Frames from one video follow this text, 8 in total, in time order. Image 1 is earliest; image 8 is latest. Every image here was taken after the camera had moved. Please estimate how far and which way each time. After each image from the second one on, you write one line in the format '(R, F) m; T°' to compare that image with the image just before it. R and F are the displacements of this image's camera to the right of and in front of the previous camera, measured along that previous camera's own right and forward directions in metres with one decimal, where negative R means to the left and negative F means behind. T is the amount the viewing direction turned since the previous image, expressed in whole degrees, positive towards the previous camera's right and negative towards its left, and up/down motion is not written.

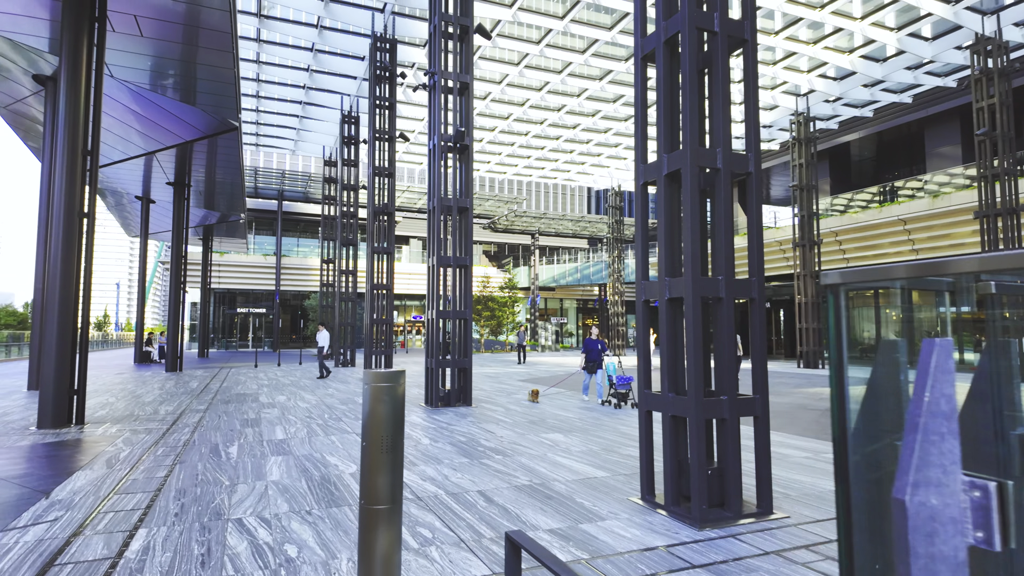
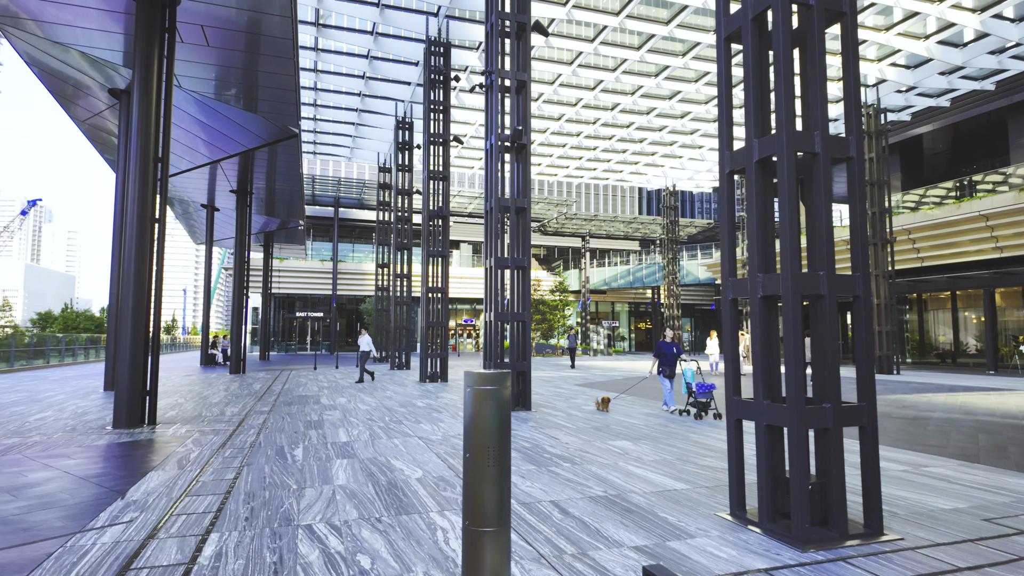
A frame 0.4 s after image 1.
(-0.2, +0.2) m; -5°
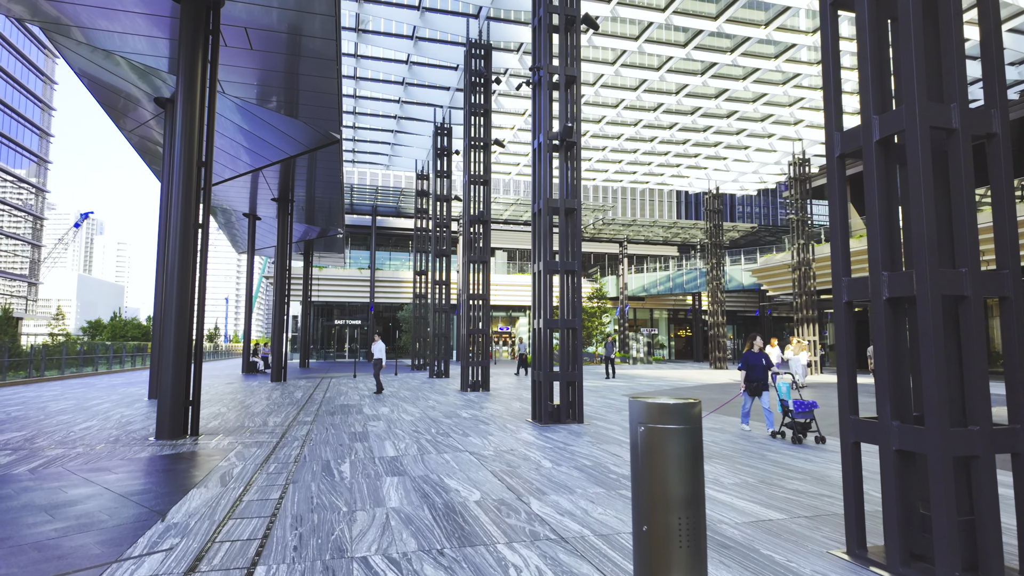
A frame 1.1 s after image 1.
(-0.3, +0.5) m; -3°
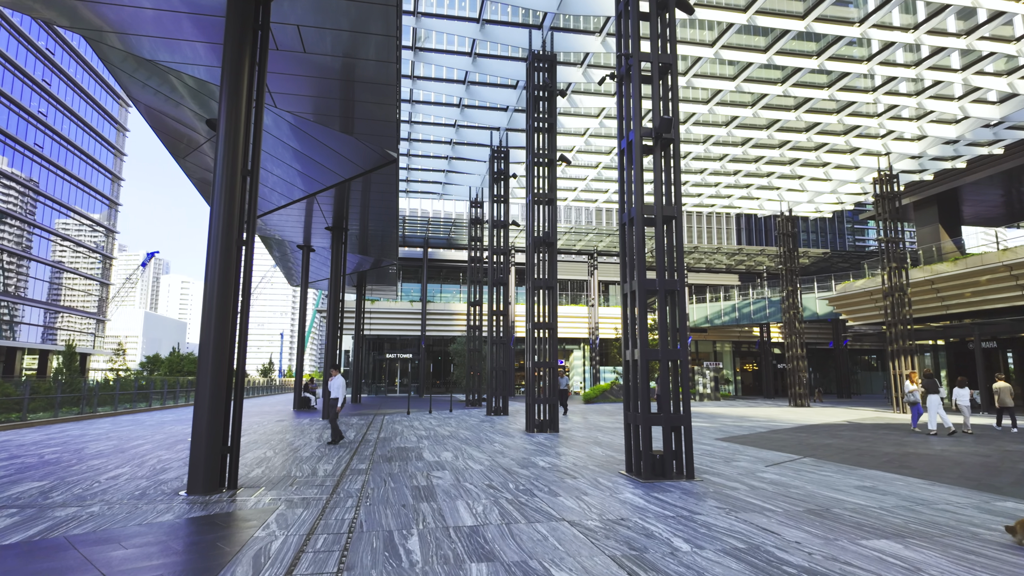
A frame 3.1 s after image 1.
(-0.6, +1.5) m; -5°
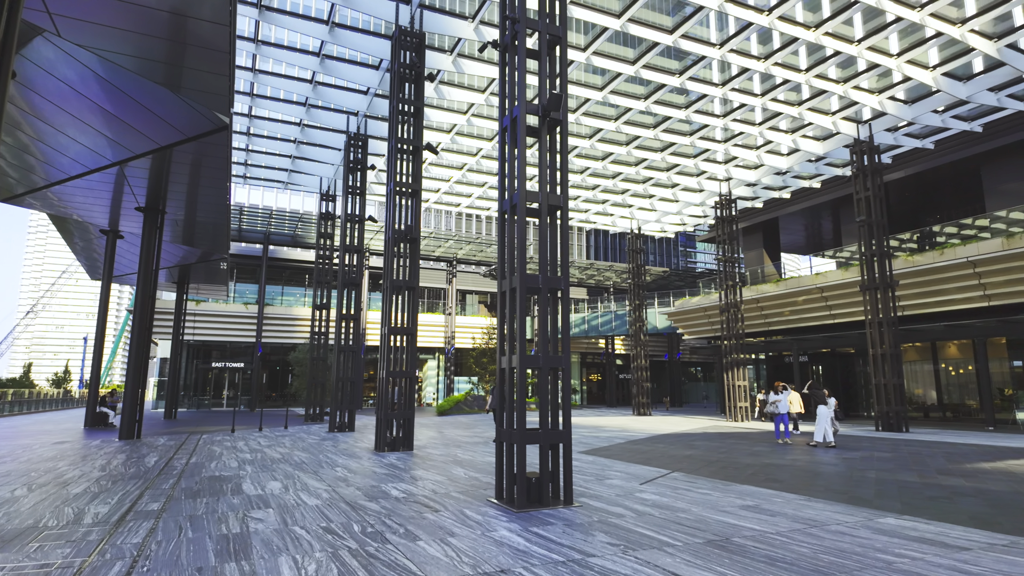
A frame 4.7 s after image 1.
(0.0, +1.4) m; +14°
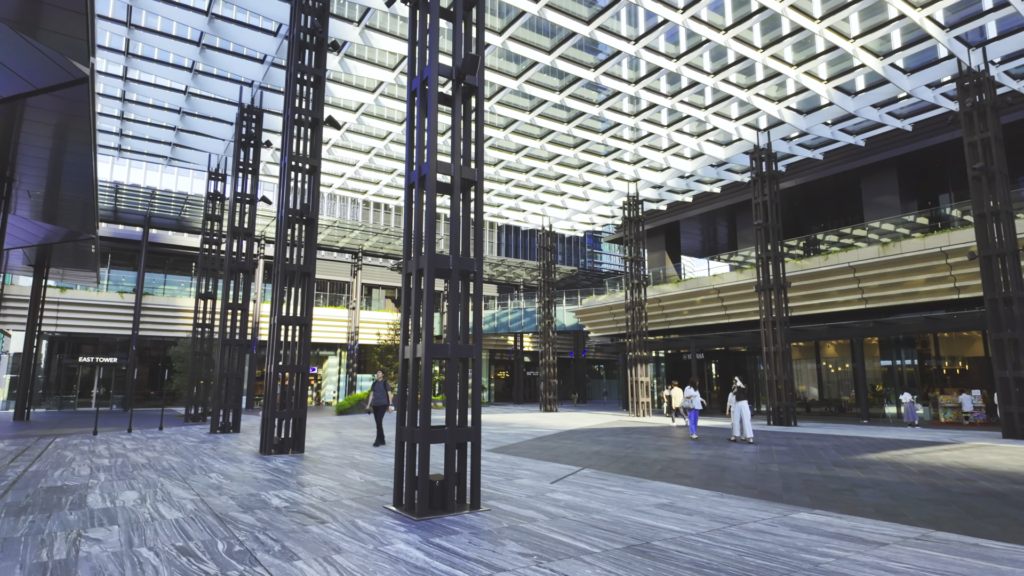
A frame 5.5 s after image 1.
(0.0, +0.7) m; +9°
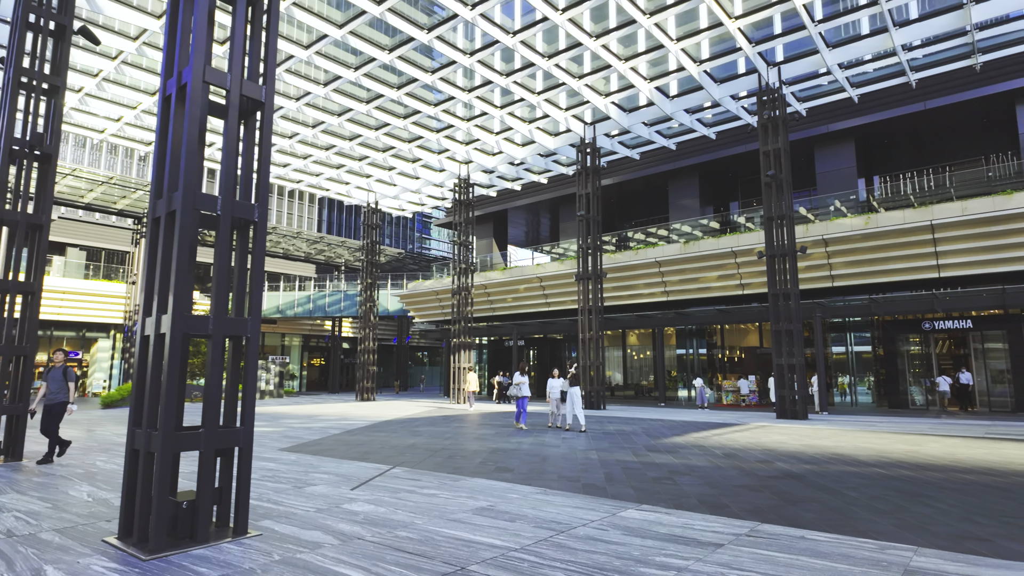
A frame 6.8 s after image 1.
(+0.3, +1.1) m; +17°
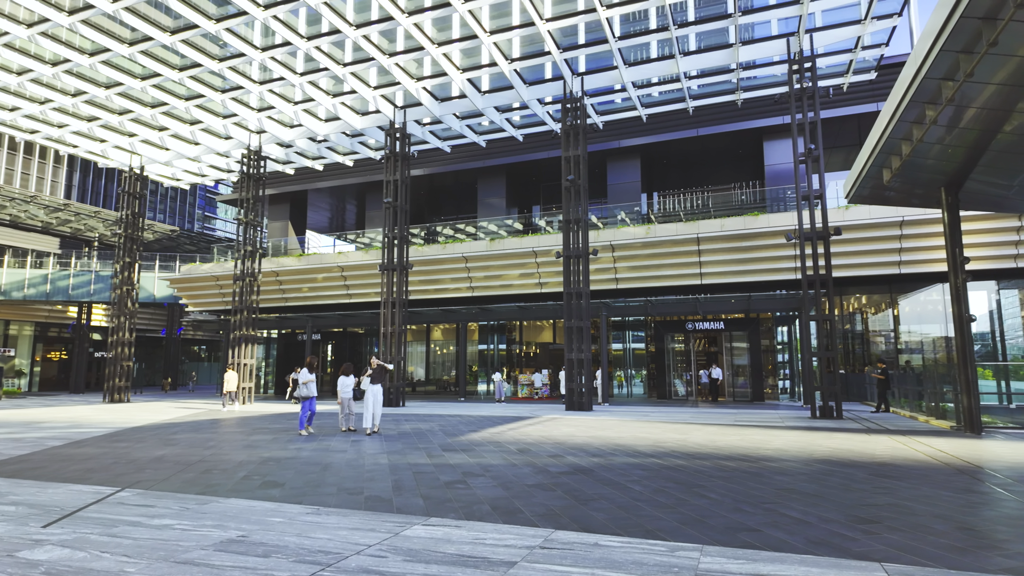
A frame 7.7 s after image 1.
(+0.2, +0.7) m; +19°
